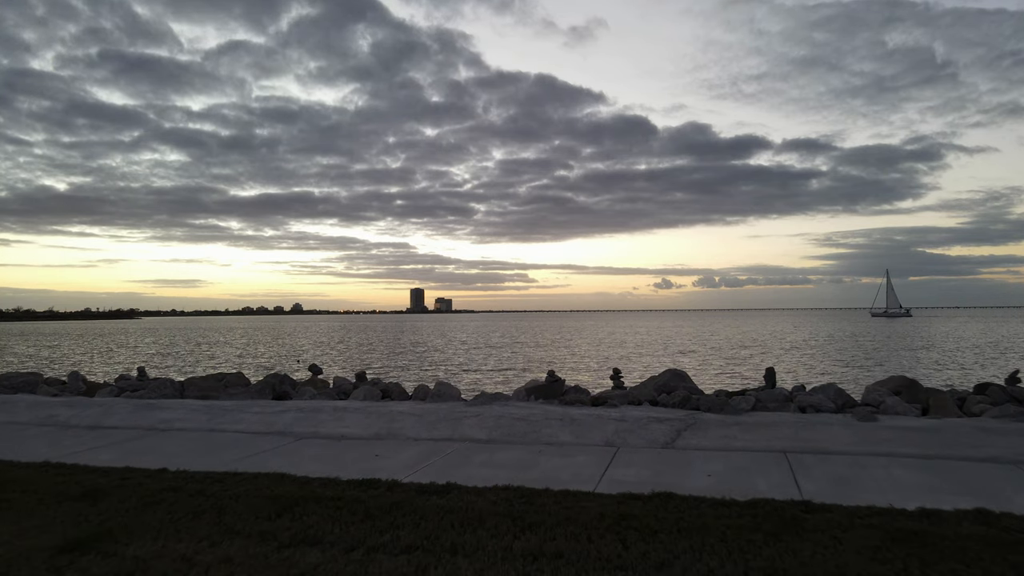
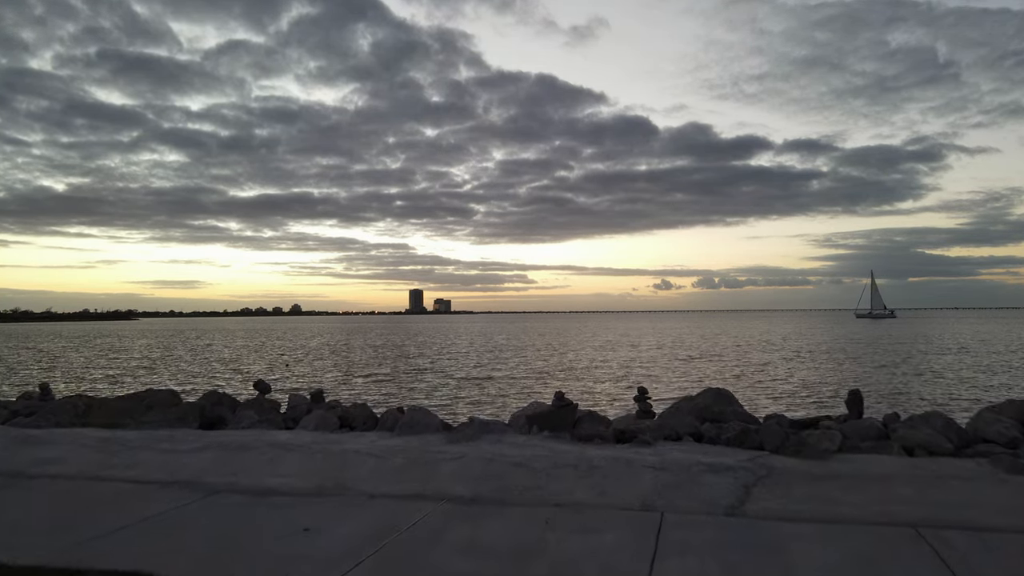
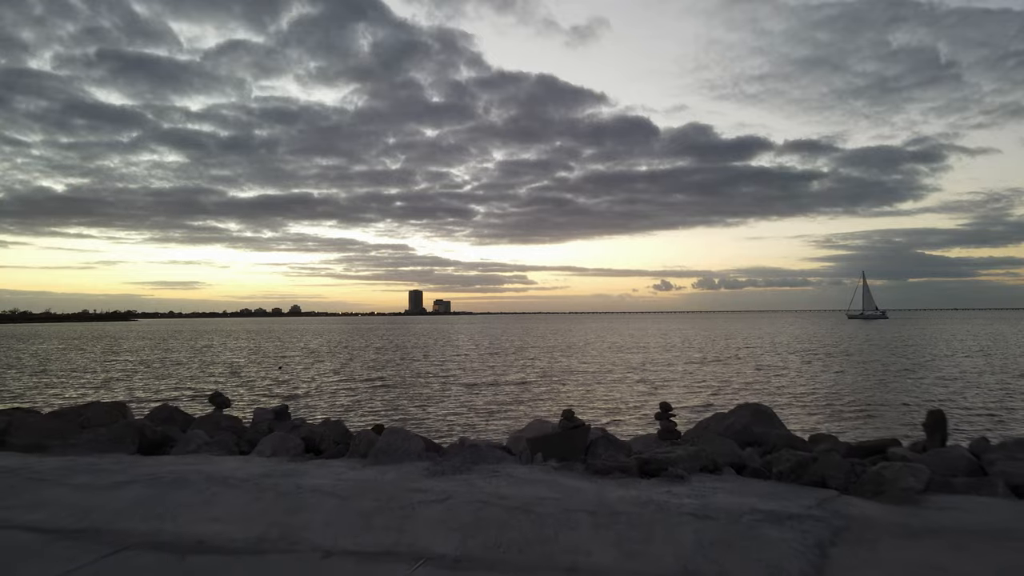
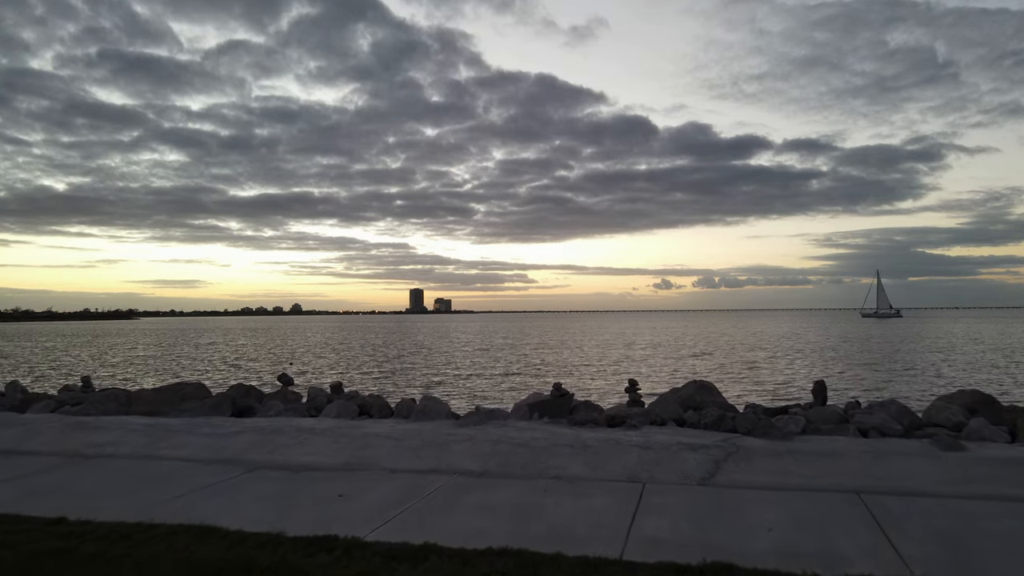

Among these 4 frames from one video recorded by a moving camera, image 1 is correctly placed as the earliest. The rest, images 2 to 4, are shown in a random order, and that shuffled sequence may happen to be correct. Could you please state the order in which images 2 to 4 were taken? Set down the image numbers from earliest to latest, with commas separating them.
4, 2, 3
